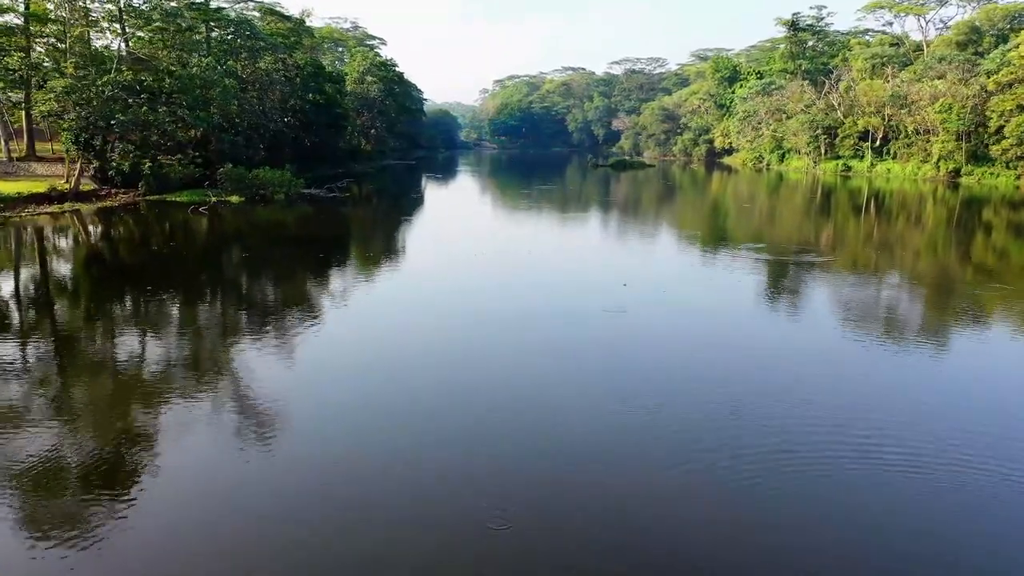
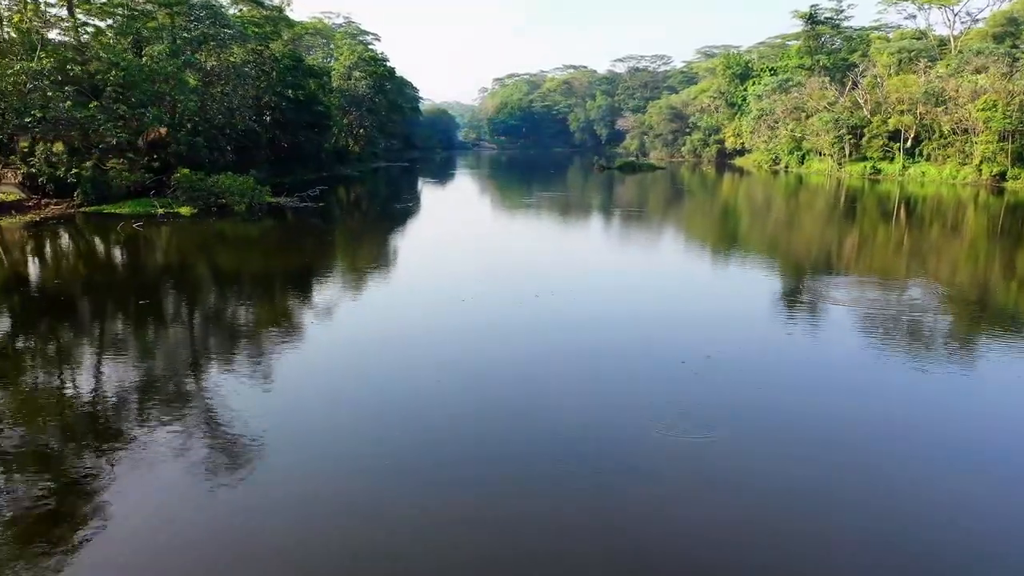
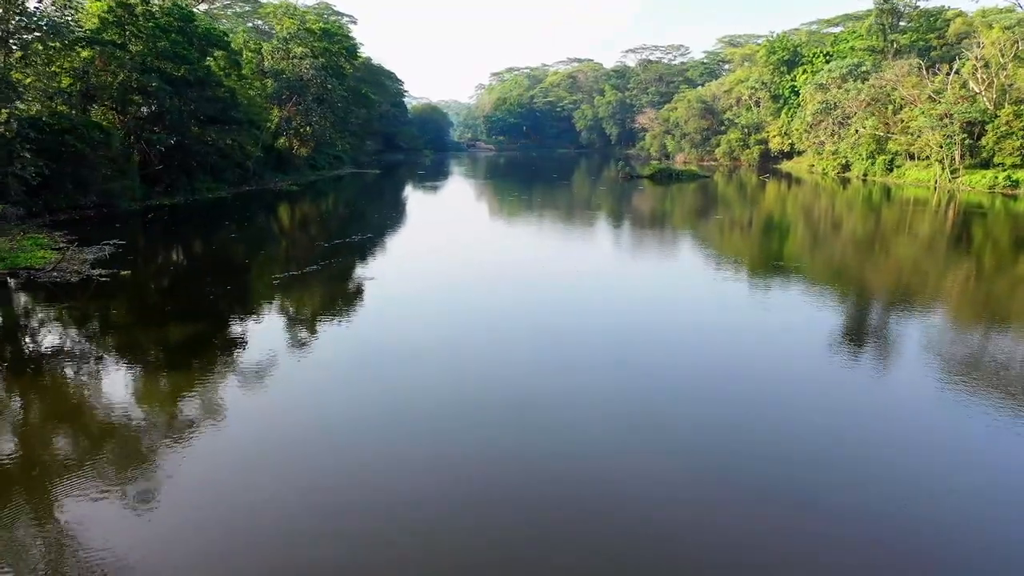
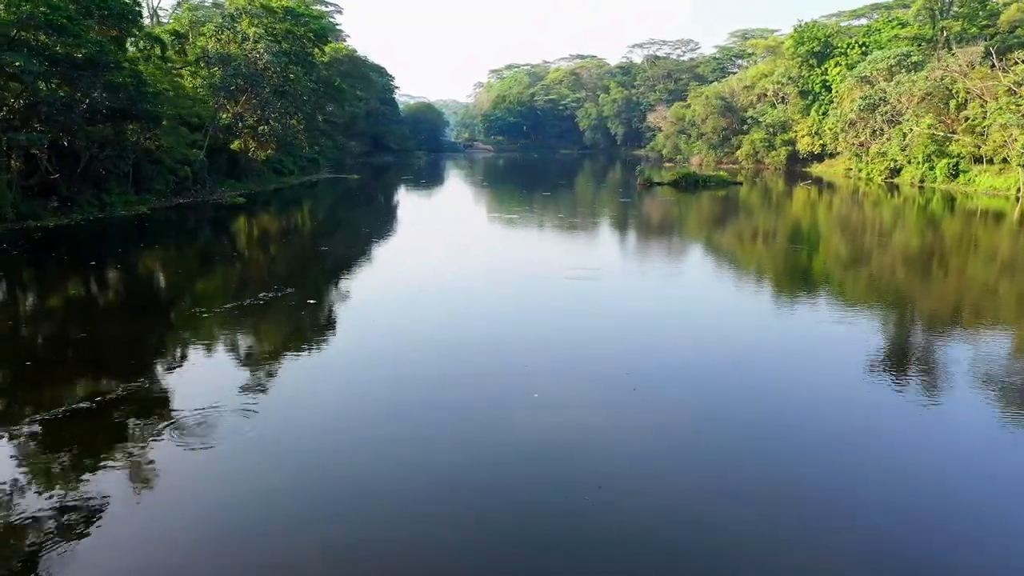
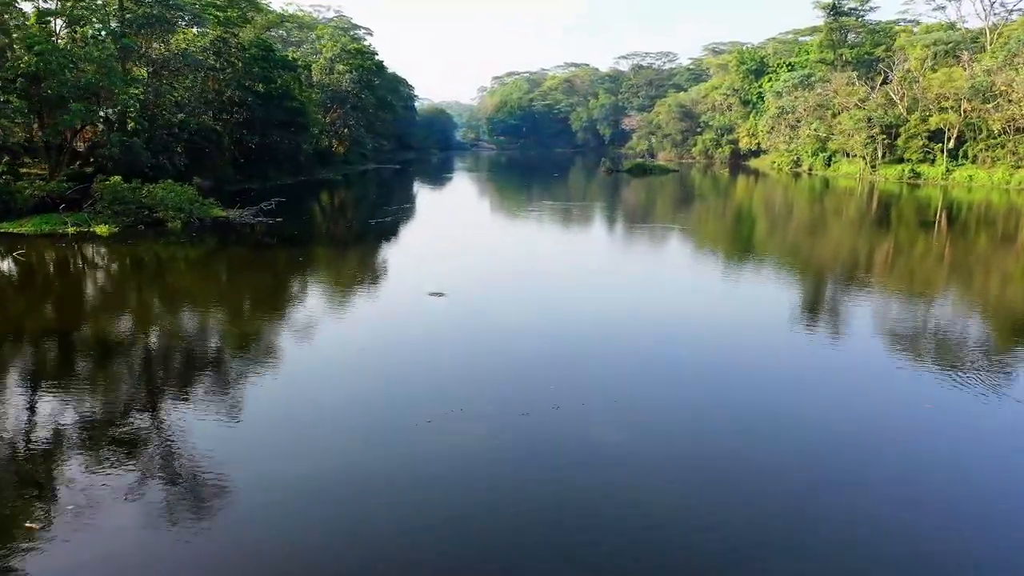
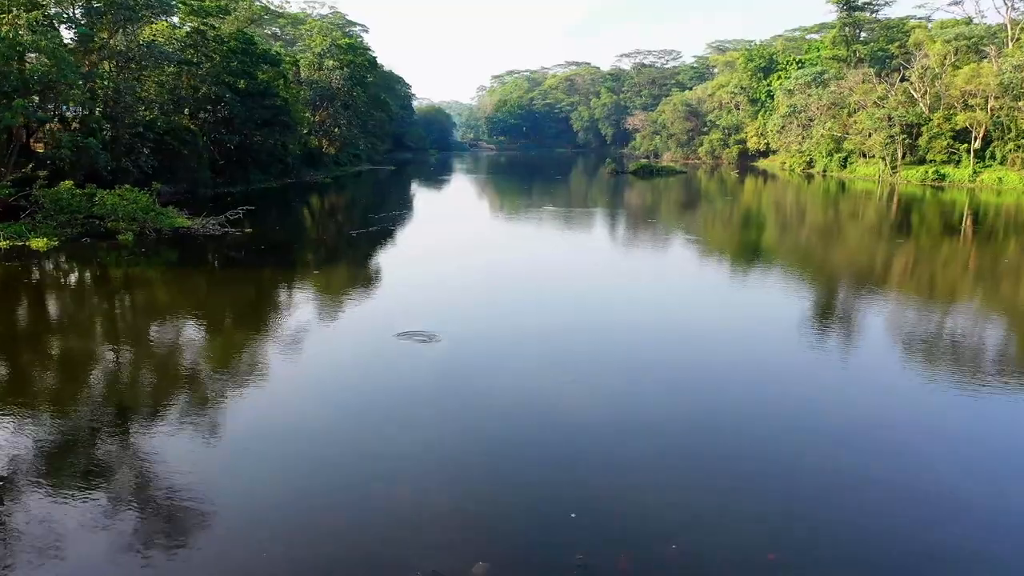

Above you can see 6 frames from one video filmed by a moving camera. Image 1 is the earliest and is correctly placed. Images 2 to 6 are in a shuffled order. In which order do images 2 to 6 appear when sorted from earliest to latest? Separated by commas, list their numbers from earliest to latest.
2, 5, 6, 3, 4
